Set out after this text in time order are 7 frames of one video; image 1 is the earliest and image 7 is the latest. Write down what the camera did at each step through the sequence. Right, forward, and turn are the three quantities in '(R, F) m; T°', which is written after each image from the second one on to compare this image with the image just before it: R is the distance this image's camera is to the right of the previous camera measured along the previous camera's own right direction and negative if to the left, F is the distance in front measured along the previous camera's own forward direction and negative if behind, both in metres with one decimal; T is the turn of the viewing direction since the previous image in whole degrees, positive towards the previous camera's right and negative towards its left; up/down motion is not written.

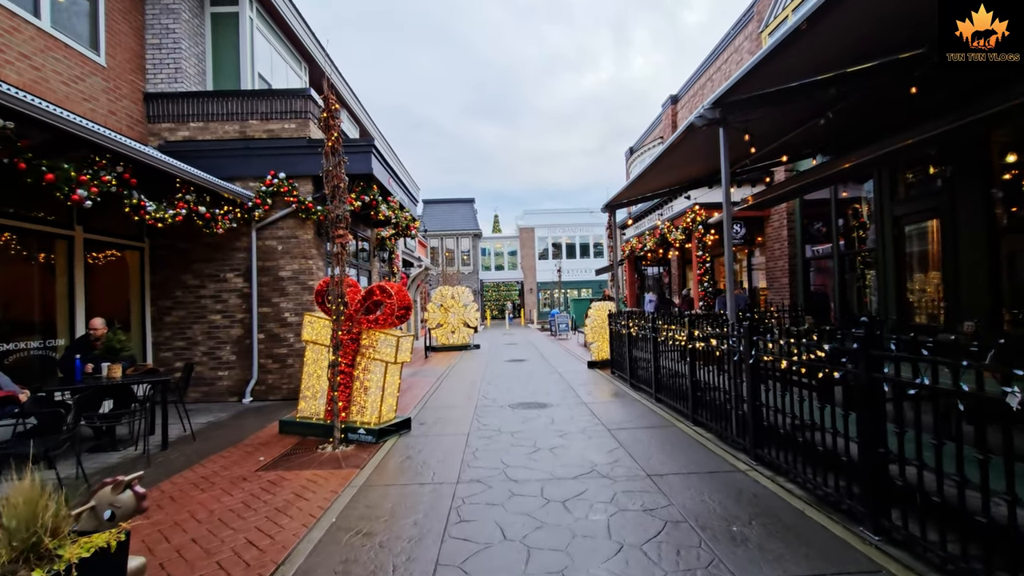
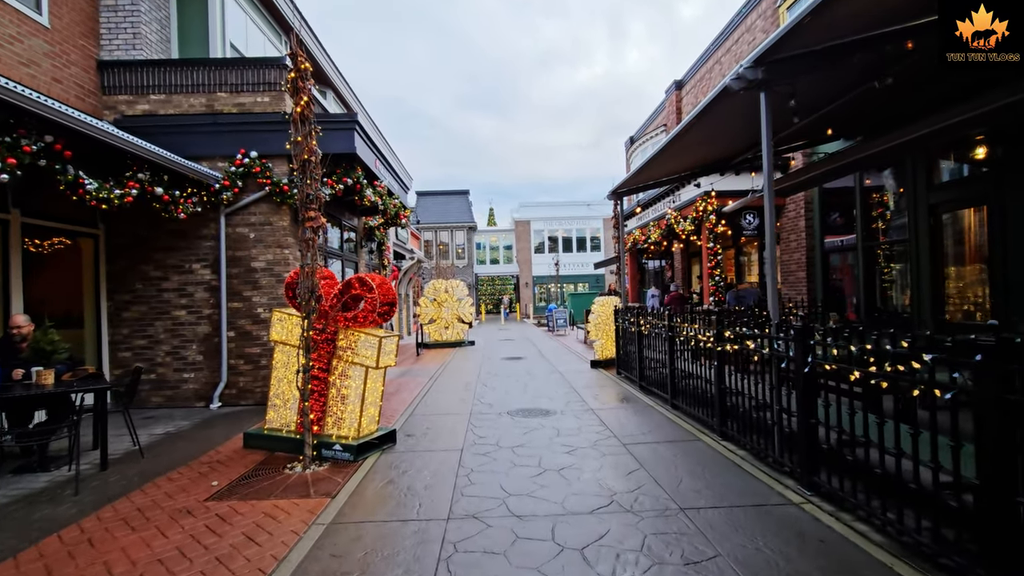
(-0.1, +0.8) m; +1°
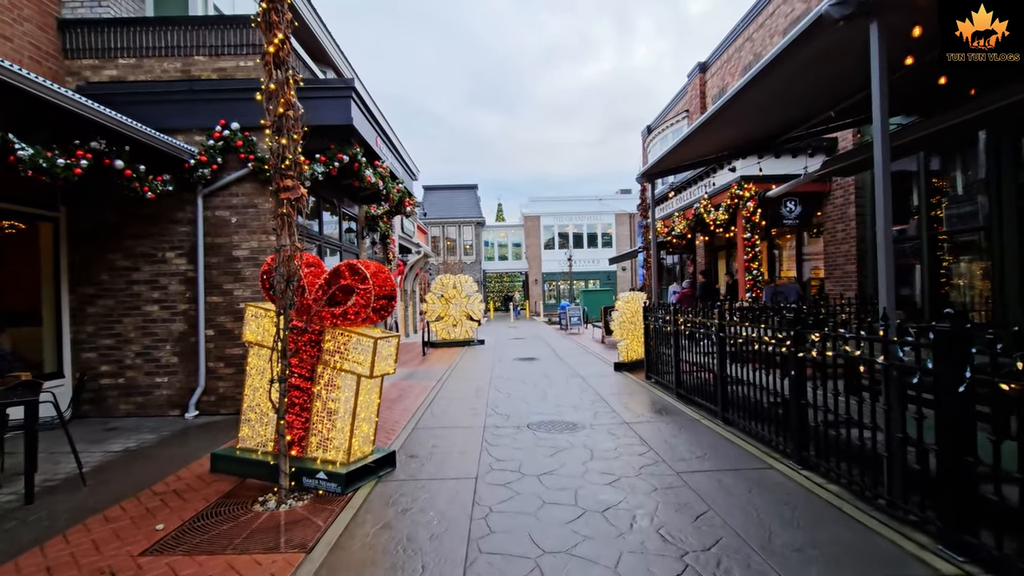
(-0.2, +1.0) m; -1°
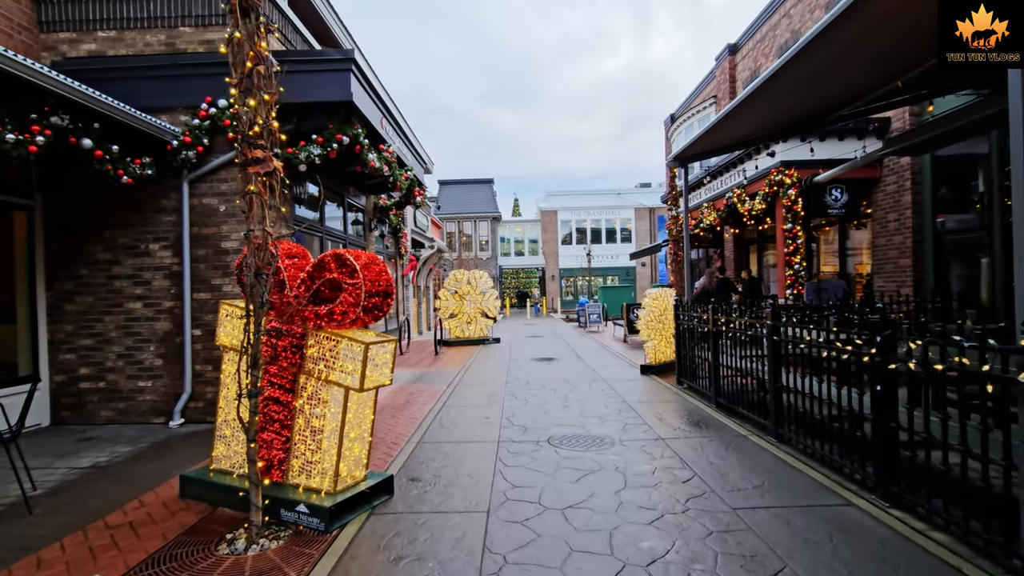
(0.0, +0.7) m; -2°
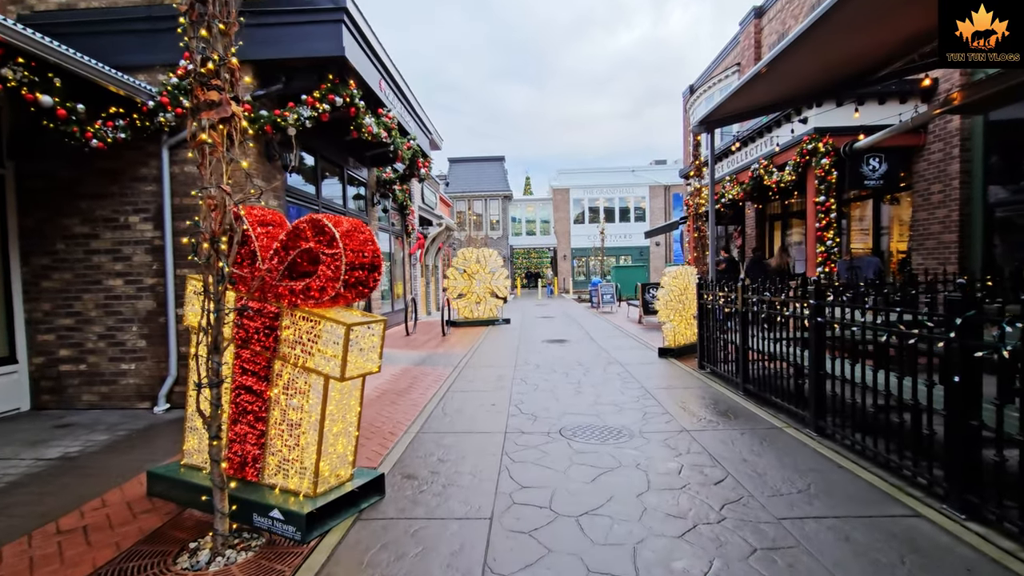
(0.0, +0.5) m; -1°
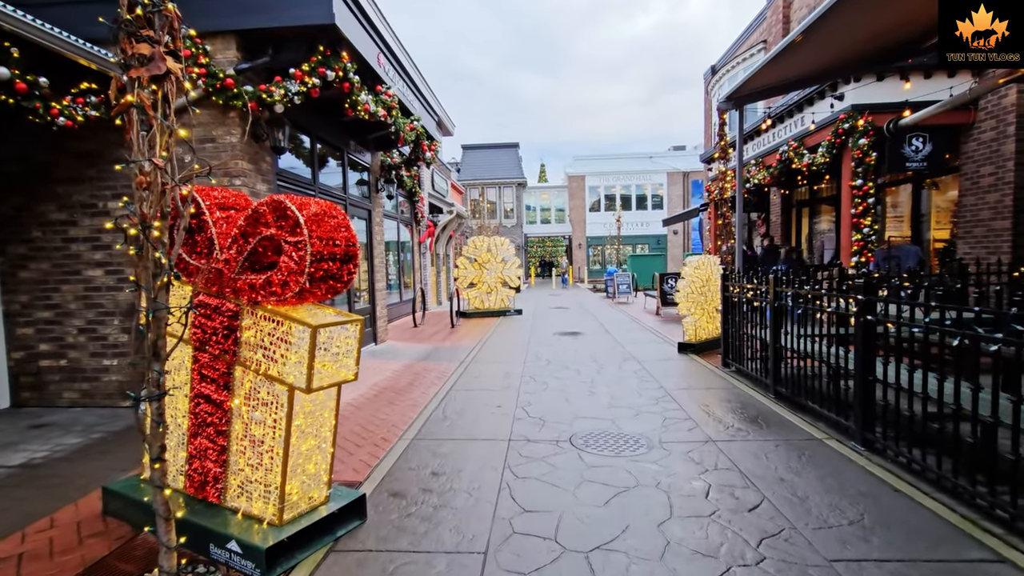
(+0.1, +0.5) m; -2°
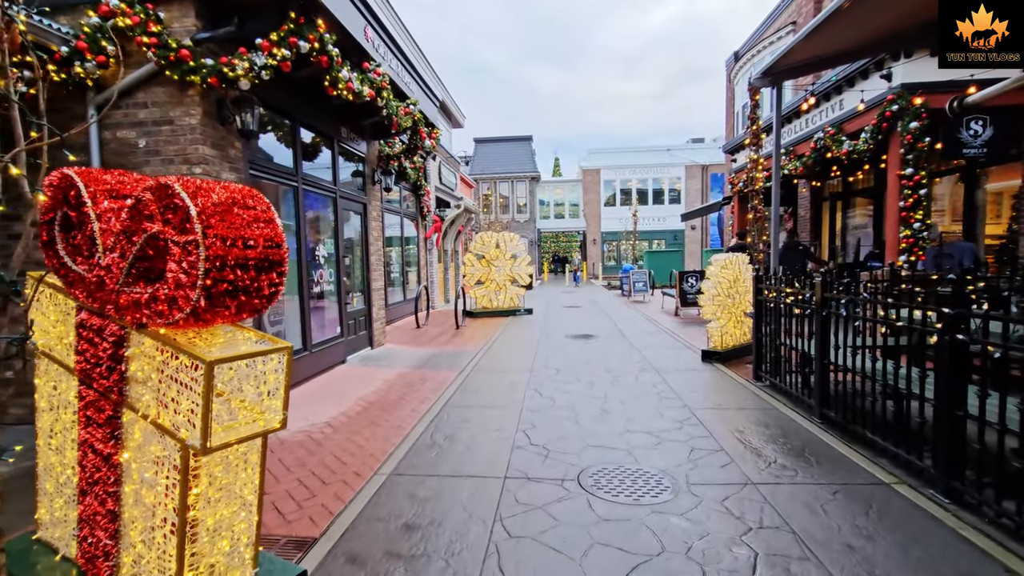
(+0.1, +0.7) m; -2°
